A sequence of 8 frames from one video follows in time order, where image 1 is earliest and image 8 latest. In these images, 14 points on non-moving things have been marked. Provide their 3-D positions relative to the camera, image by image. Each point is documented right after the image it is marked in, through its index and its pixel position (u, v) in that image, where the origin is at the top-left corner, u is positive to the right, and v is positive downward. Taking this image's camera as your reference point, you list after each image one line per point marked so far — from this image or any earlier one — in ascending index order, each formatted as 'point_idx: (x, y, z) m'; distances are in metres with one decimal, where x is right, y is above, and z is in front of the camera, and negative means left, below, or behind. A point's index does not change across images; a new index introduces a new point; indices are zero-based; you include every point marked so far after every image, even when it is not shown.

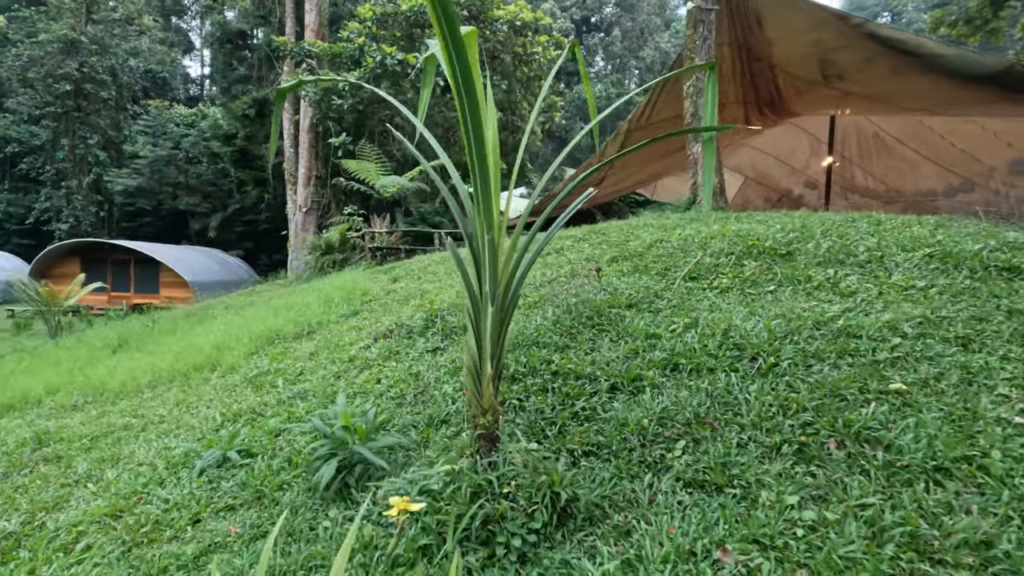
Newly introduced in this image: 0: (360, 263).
0: (-2.7, +0.4, +9.4) m
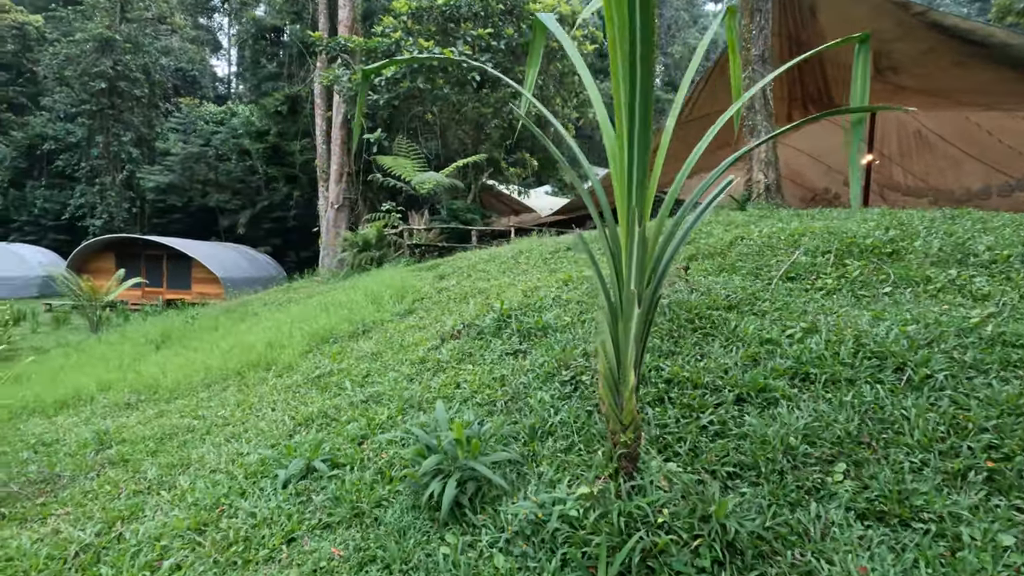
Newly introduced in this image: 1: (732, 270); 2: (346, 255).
0: (-2.0, +0.5, +9.3) m
1: (+1.5, +0.1, +3.6) m
2: (-3.0, +0.6, +9.7) m
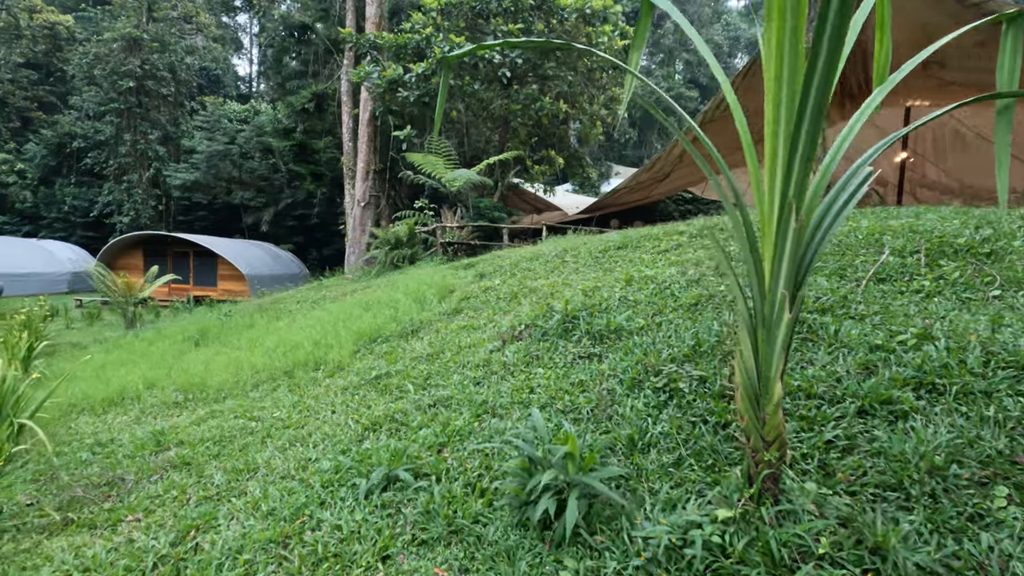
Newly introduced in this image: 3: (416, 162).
0: (-1.4, +0.5, +9.2) m
1: (+1.9, +0.1, +3.4) m
2: (-2.5, +0.6, +9.6) m
3: (-2.0, +2.6, +11.2) m
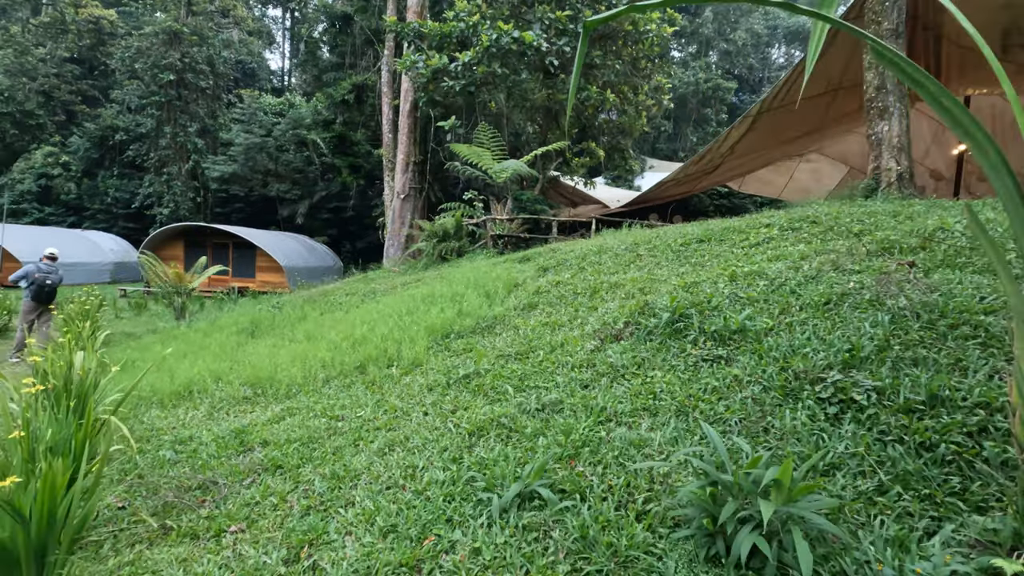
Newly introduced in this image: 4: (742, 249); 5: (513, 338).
0: (-0.5, +0.6, +8.9) m
1: (+2.5, +0.1, +3.1) m
2: (-1.6, +0.7, +9.4) m
3: (-1.0, +2.8, +10.9) m
4: (+1.9, +0.3, +4.5) m
5: (0.0, -0.4, +4.0) m
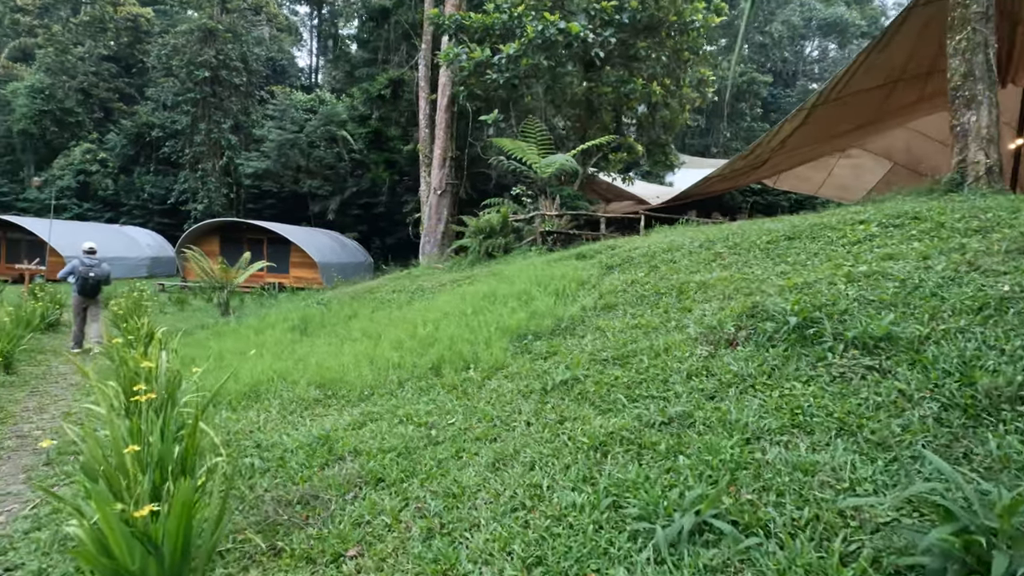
0: (+0.3, +0.6, +8.7) m
1: (+3.1, +0.1, +2.7) m
2: (-0.7, +0.8, +9.2) m
3: (-0.1, +2.8, +10.7) m
4: (+2.6, +0.3, +4.1) m
5: (+0.6, -0.4, +3.7) m
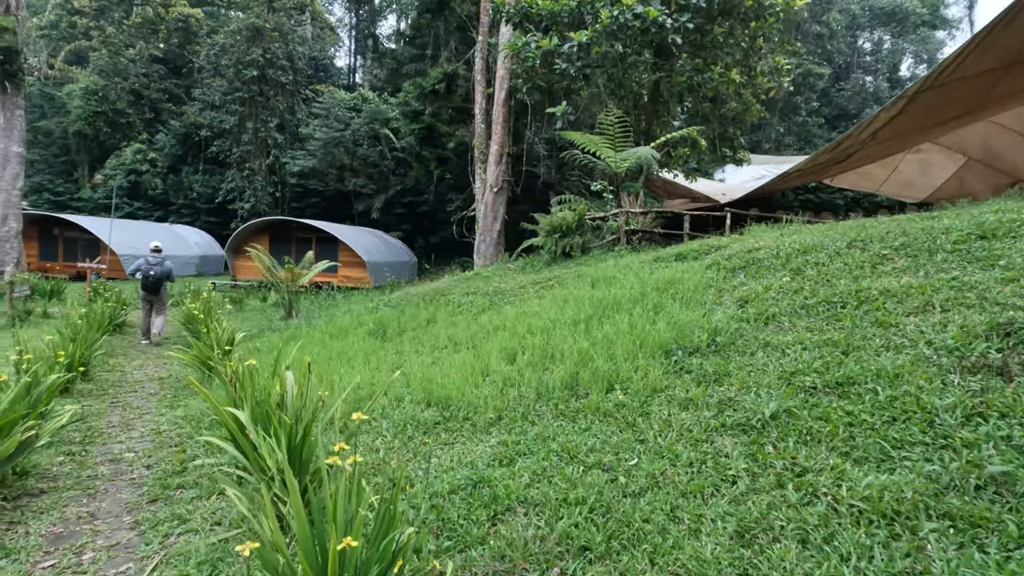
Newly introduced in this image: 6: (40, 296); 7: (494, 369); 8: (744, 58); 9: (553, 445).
0: (+1.5, +0.6, +8.1) m
1: (+4.0, 0.0, +1.9) m
2: (+0.5, +0.8, +8.7) m
3: (+1.2, +2.8, +10.1) m
4: (+3.5, +0.3, +3.4) m
5: (+1.6, -0.4, +3.1) m
6: (-8.2, -0.1, +9.3) m
7: (-0.2, -0.6, +4.2) m
8: (+5.2, +5.2, +12.0) m
9: (+0.2, -0.8, +2.8) m
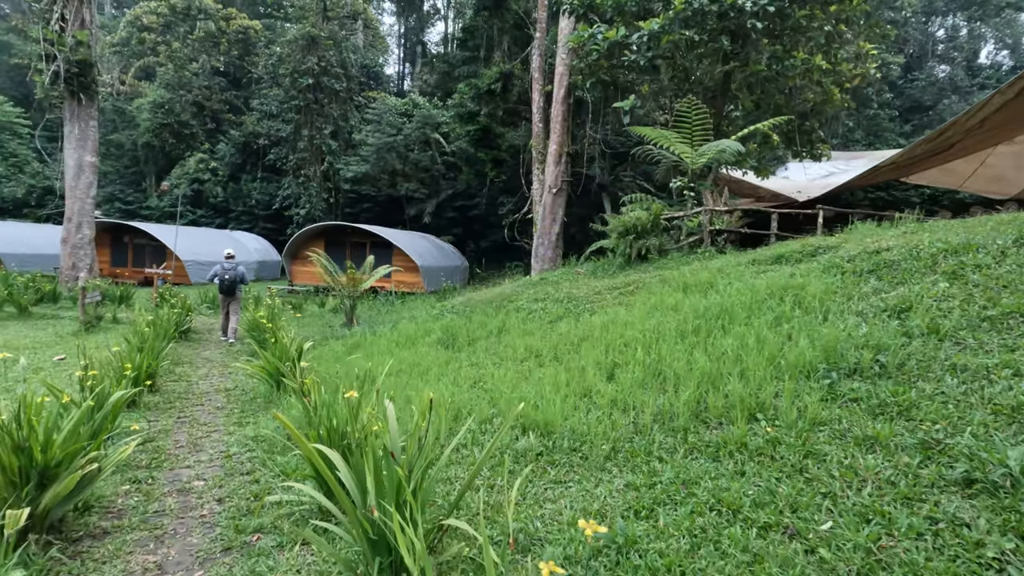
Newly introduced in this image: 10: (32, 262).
0: (+2.5, +0.5, +7.4) m
1: (+4.5, 0.0, +1.1) m
2: (+1.6, +0.7, +8.1) m
3: (+2.4, +2.7, +9.4) m
4: (+4.2, +0.2, +2.6) m
5: (+2.2, -0.5, +2.4) m
6: (-7.0, -0.2, +9.4) m
7: (+0.5, -0.7, +3.7) m
8: (+6.6, +5.1, +11.1) m
9: (+0.8, -0.9, +2.3) m
10: (-13.2, +0.7, +14.7) m
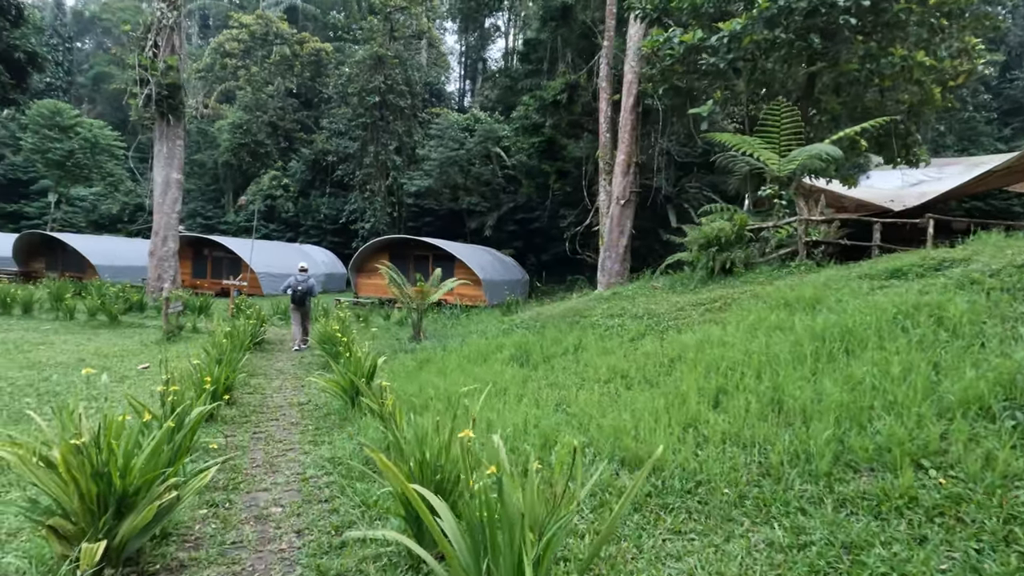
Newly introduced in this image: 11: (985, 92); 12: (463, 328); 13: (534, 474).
0: (+3.5, +0.3, +6.8) m
1: (+4.8, -0.1, +0.3) m
2: (+2.6, +0.4, +7.5) m
3: (+3.6, +2.4, +8.9) m
4: (+4.6, +0.1, +1.8) m
5: (+2.6, -0.5, +1.8) m
6: (-5.8, -0.4, +9.7) m
7: (+1.1, -0.8, +3.3) m
8: (+7.9, +4.8, +10.1) m
9: (+1.2, -0.9, +1.8) m
10: (-11.4, +0.4, +15.7) m
11: (+17.3, +7.1, +19.2) m
12: (-0.8, -0.6, +8.6) m
13: (0.0, -0.6, +1.8) m
